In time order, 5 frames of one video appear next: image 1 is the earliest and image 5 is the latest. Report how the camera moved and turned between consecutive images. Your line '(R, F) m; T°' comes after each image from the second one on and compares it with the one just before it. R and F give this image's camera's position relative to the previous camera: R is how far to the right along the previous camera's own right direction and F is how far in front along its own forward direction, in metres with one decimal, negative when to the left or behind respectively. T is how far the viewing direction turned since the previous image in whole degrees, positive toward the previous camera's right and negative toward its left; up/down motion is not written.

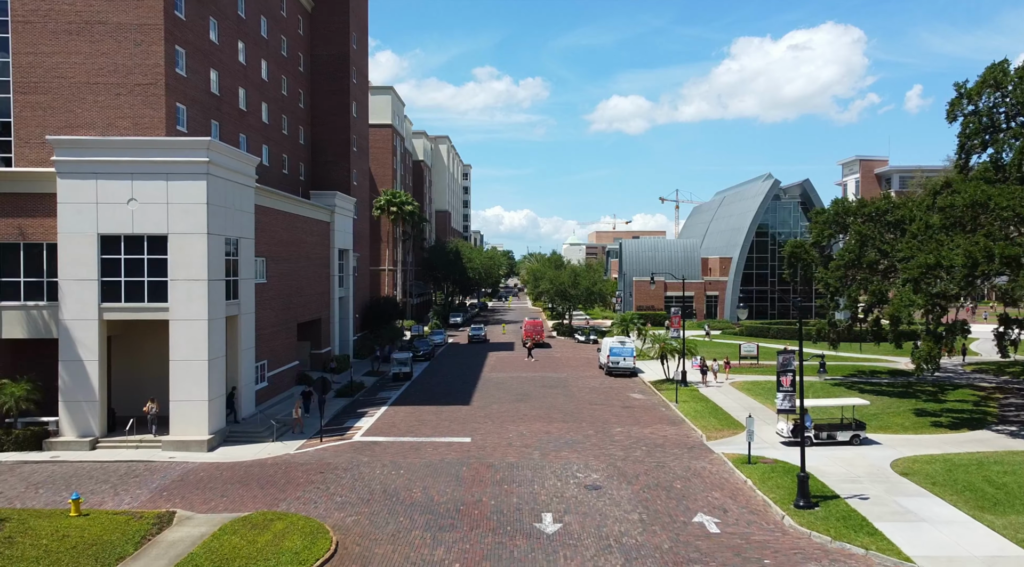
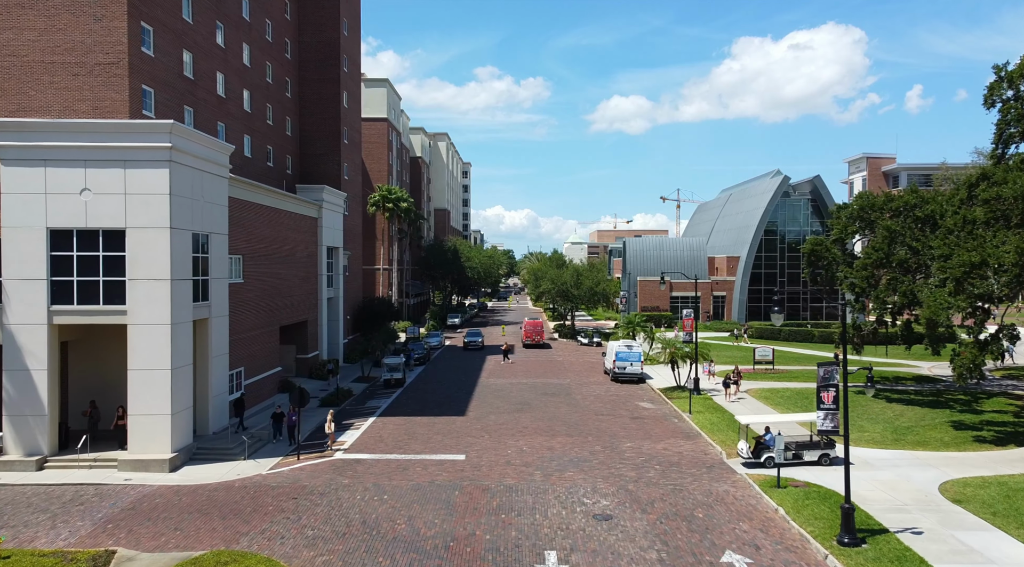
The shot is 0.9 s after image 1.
(+0.1, +2.8) m; 0°
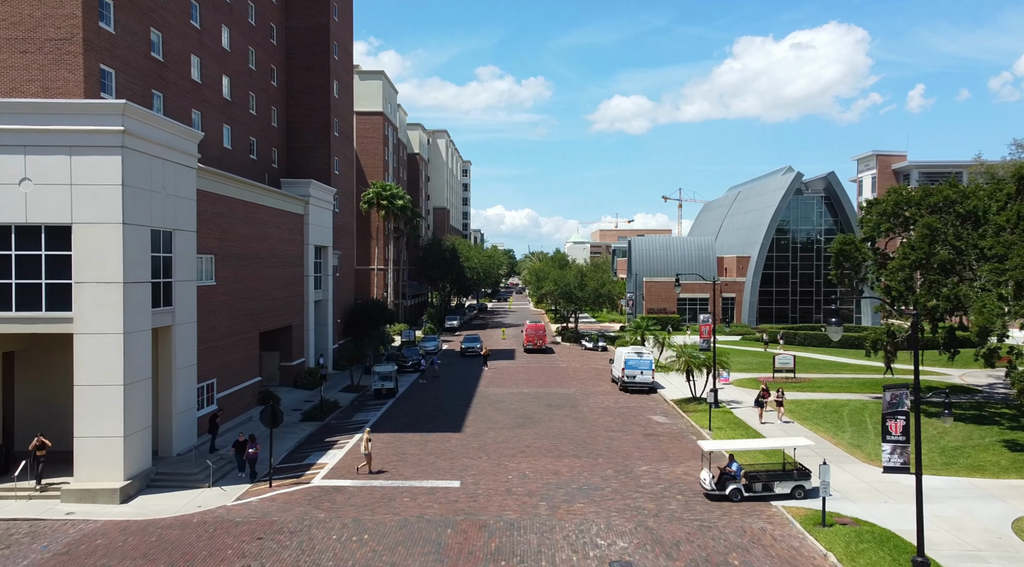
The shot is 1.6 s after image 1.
(0.0, +3.0) m; 0°
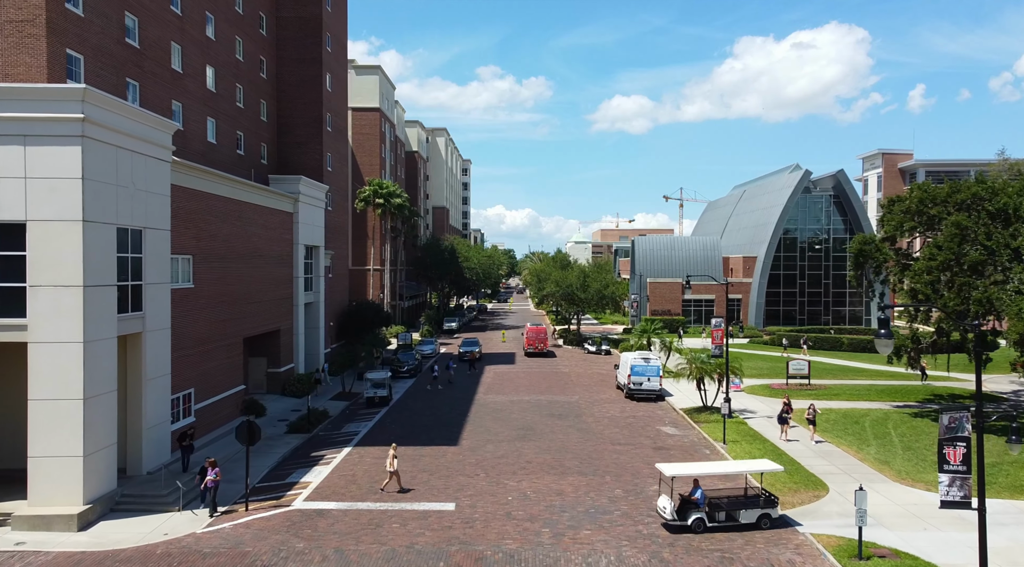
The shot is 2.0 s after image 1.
(0.0, +1.9) m; 0°
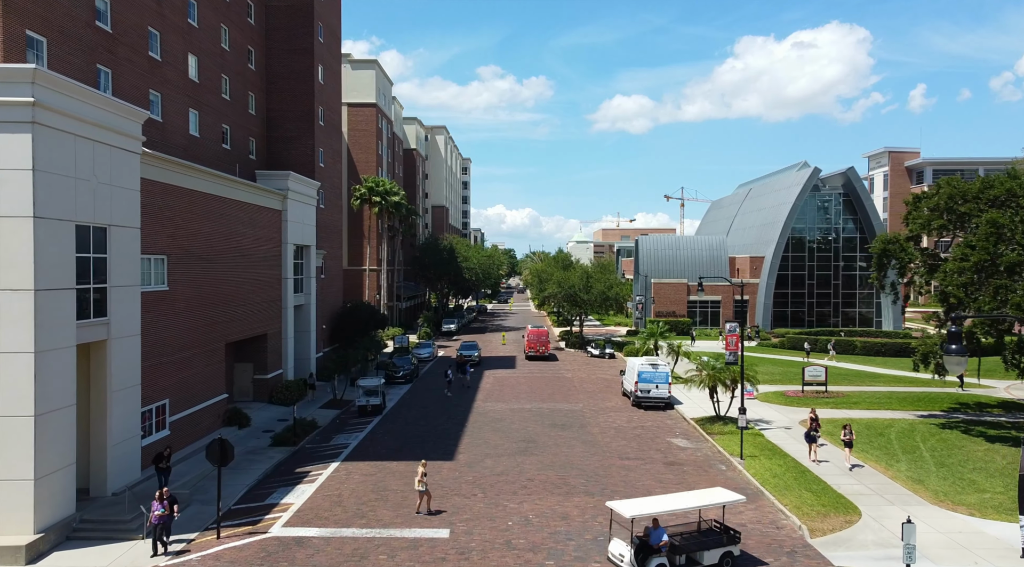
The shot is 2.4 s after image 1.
(0.0, +1.9) m; 0°
